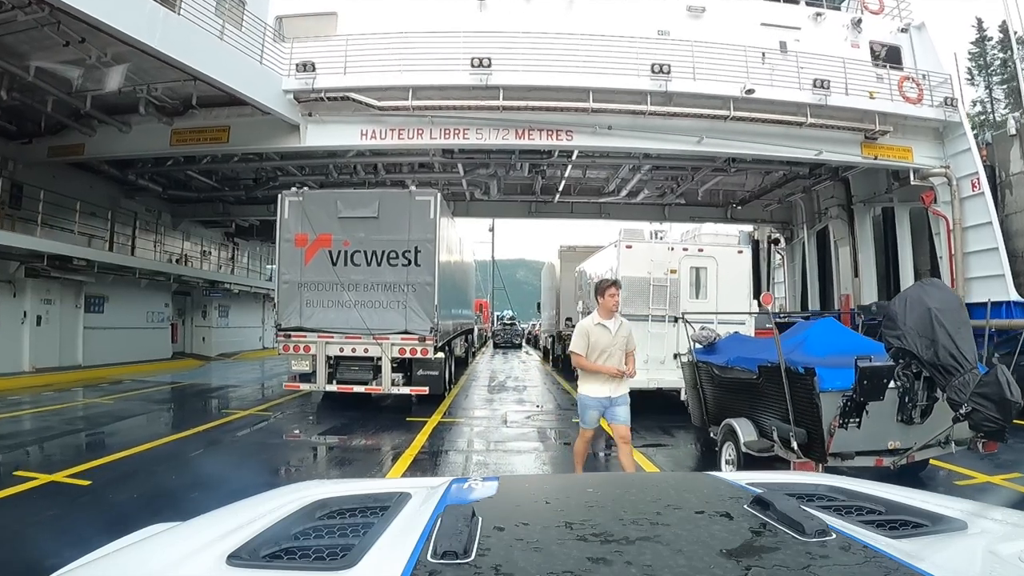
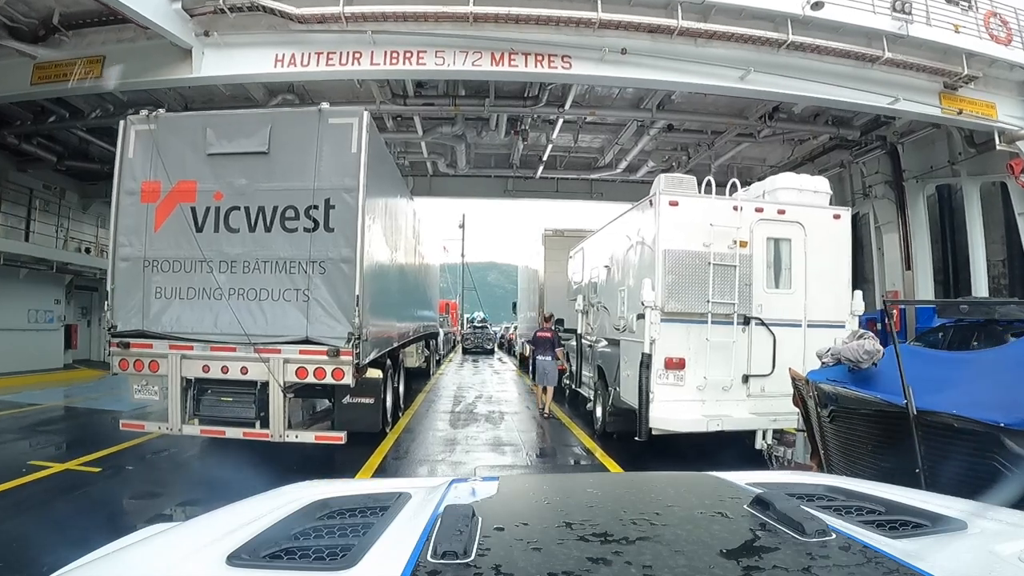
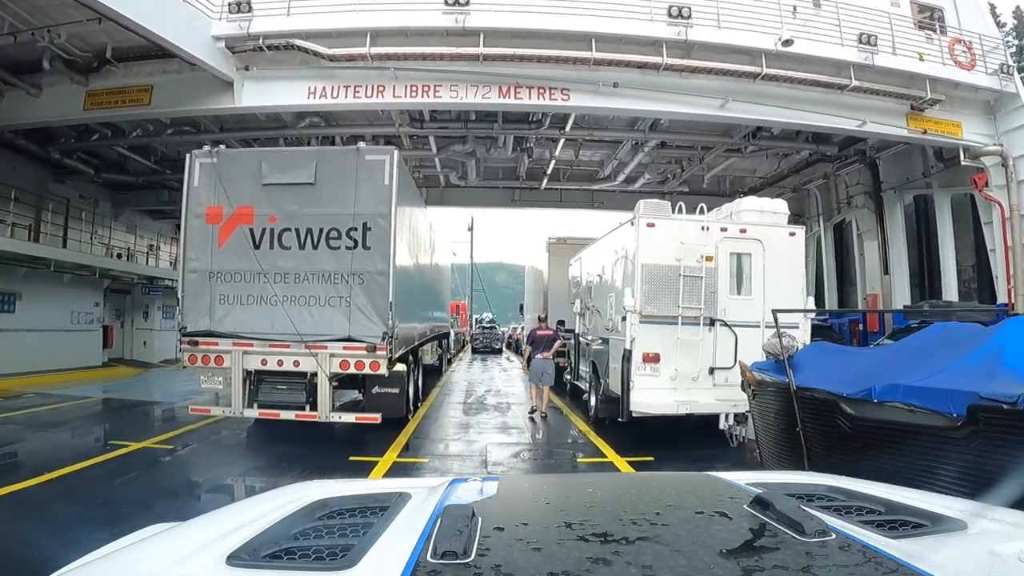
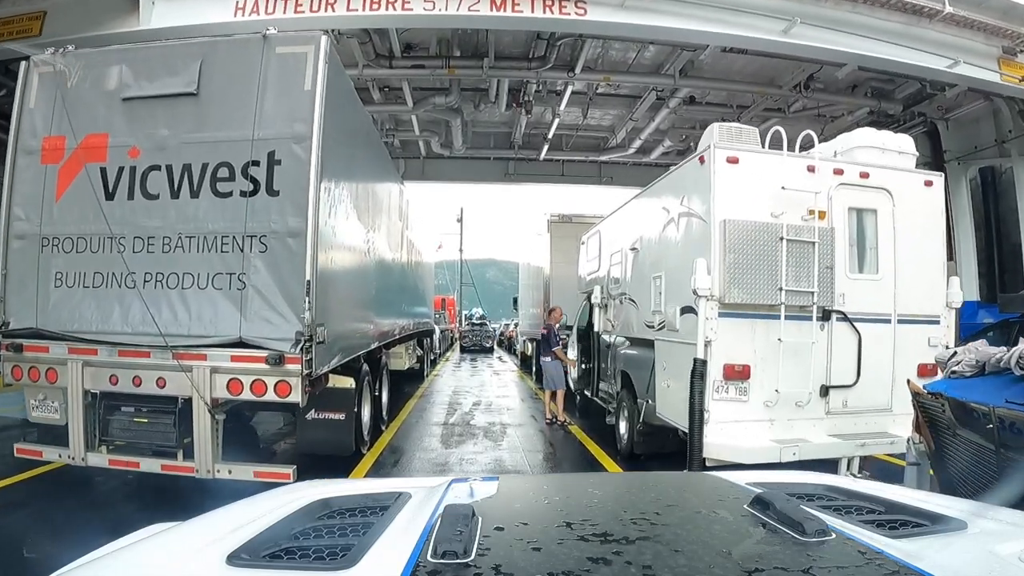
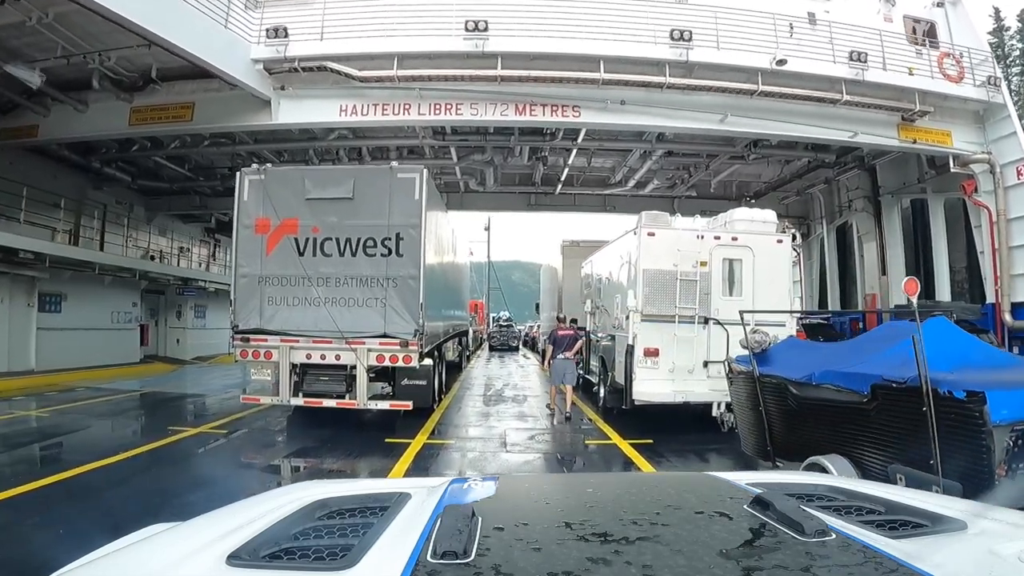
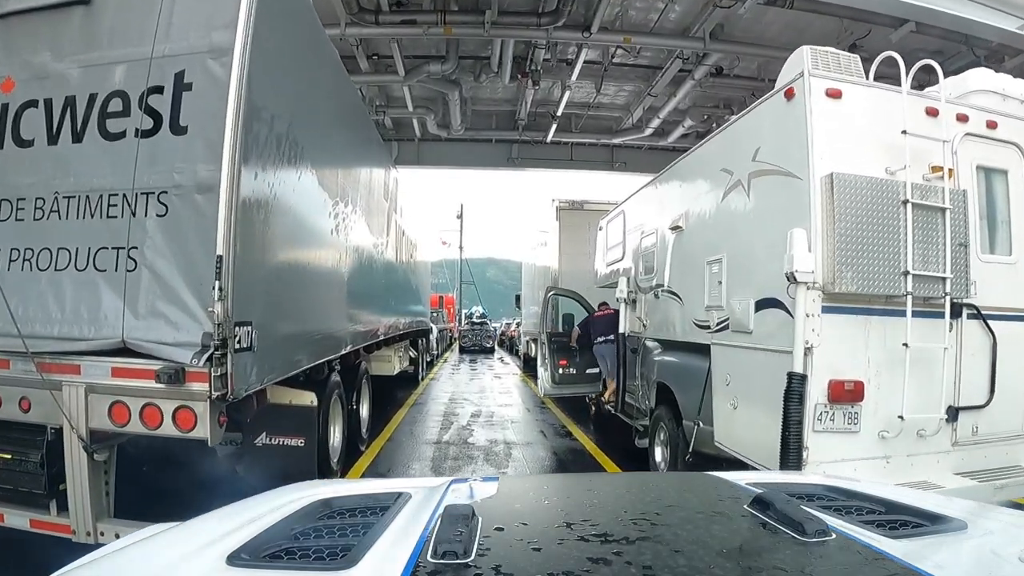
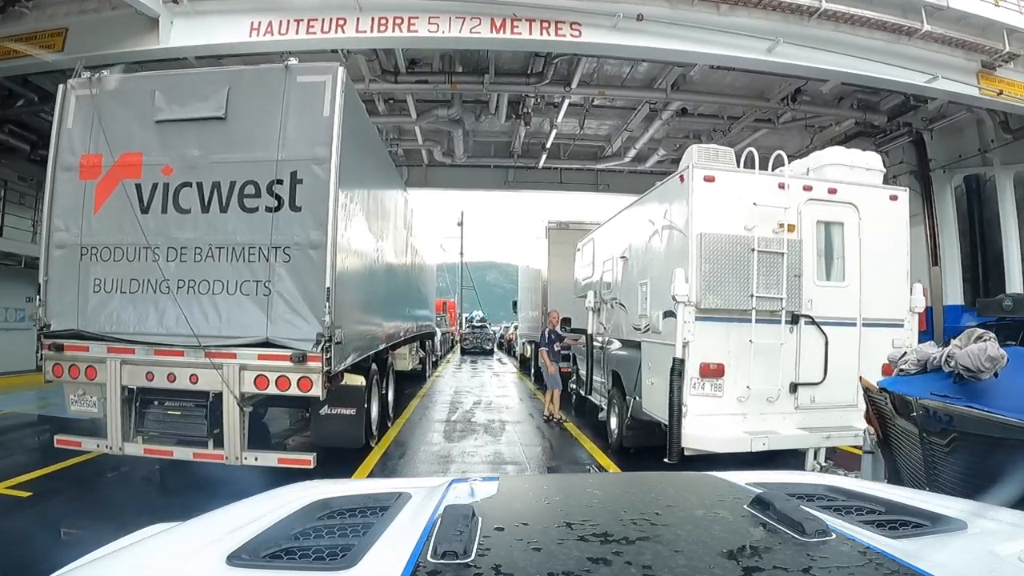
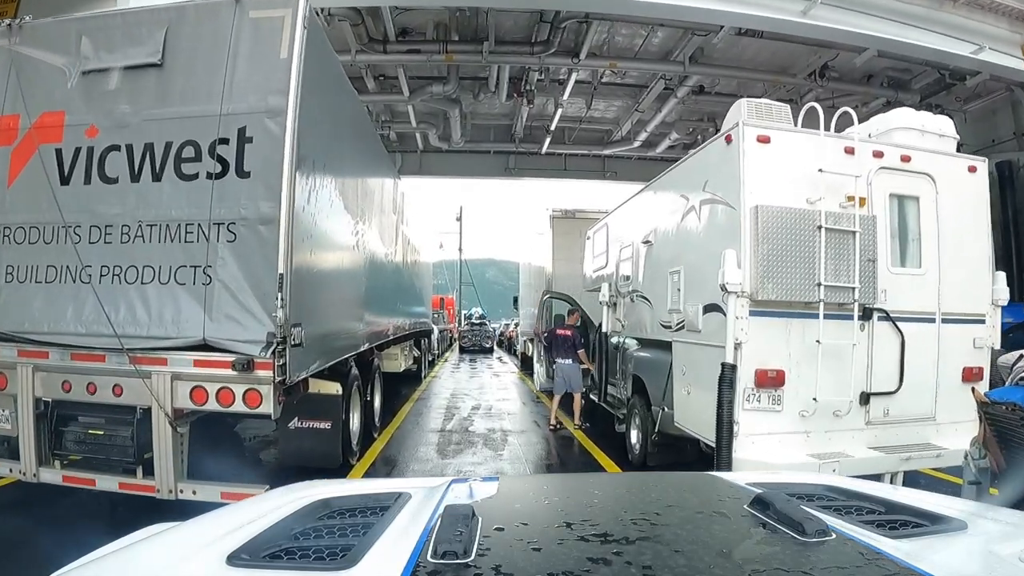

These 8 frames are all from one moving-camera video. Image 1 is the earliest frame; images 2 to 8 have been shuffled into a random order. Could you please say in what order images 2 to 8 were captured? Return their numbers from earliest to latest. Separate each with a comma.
5, 3, 2, 7, 4, 8, 6
